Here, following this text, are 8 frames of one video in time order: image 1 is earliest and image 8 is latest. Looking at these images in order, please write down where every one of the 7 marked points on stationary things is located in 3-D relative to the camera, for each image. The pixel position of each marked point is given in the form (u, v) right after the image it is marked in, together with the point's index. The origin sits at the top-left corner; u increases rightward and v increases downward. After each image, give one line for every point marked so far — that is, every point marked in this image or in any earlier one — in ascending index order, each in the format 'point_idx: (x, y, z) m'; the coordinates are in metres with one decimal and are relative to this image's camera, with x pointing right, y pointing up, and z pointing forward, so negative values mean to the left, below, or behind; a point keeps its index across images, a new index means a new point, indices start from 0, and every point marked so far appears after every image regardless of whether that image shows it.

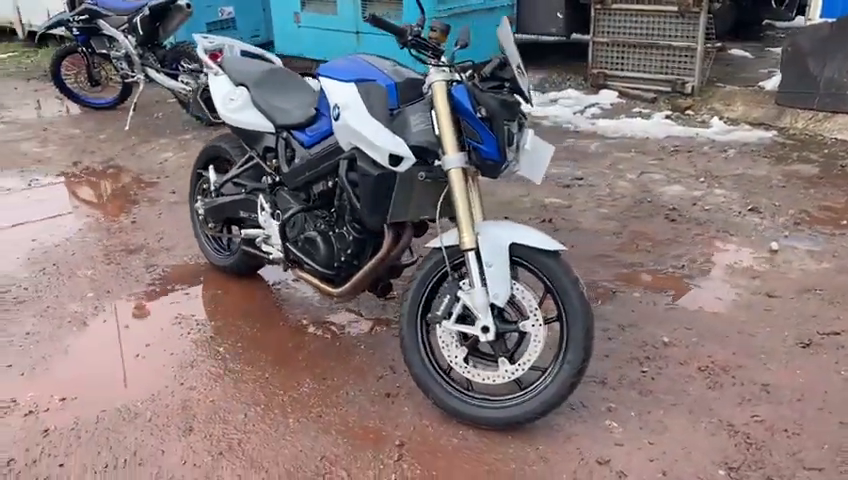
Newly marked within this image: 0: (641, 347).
0: (+0.9, -0.5, +3.2) m
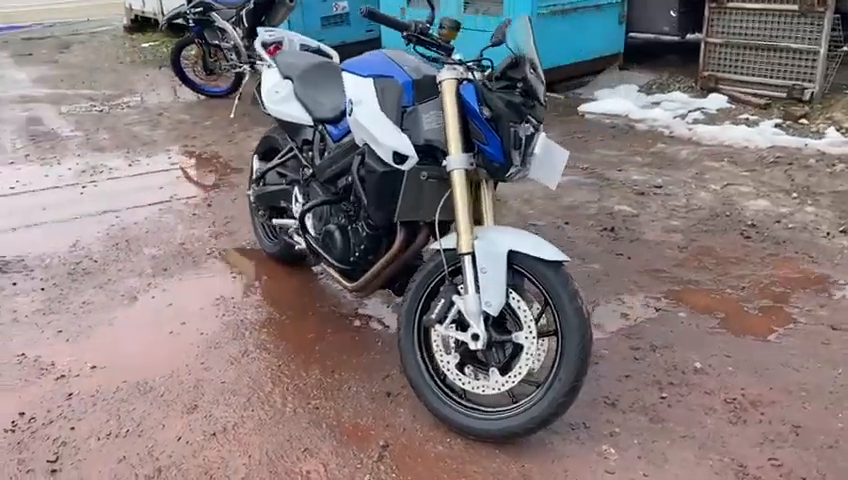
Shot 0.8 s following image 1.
0: (+1.0, -0.5, +3.0) m
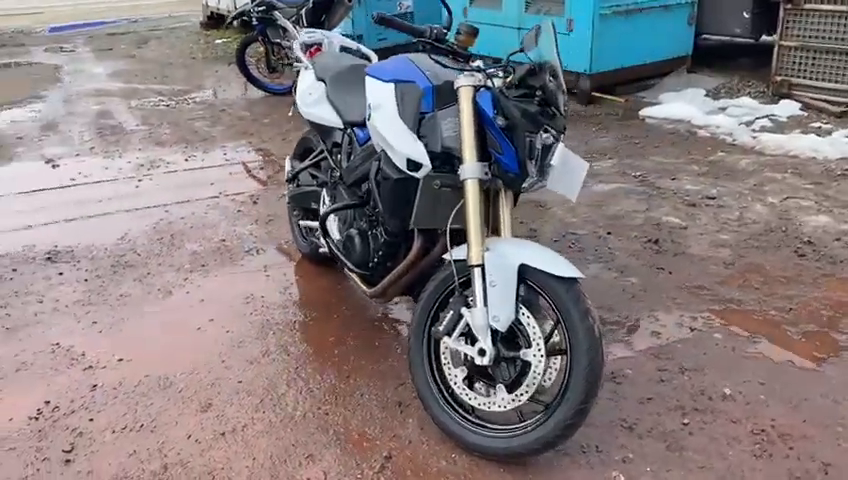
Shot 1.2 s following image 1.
0: (+1.0, -0.6, +2.8) m
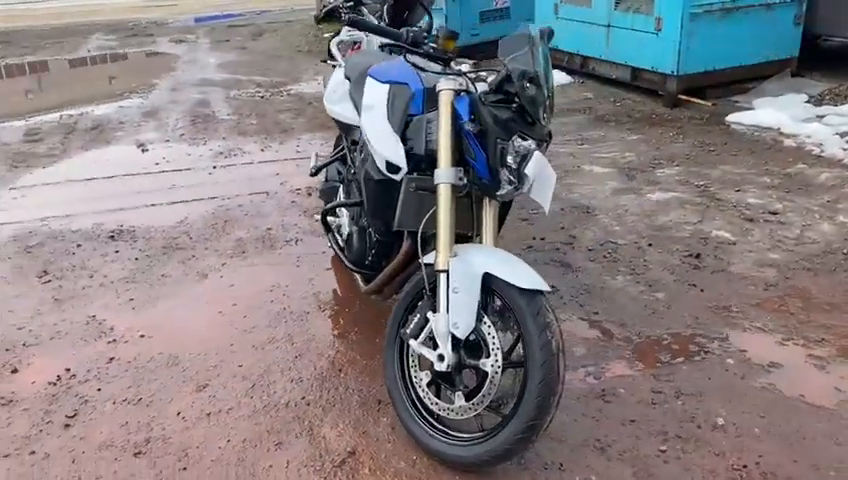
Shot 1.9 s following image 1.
0: (+0.9, -0.7, +2.7) m
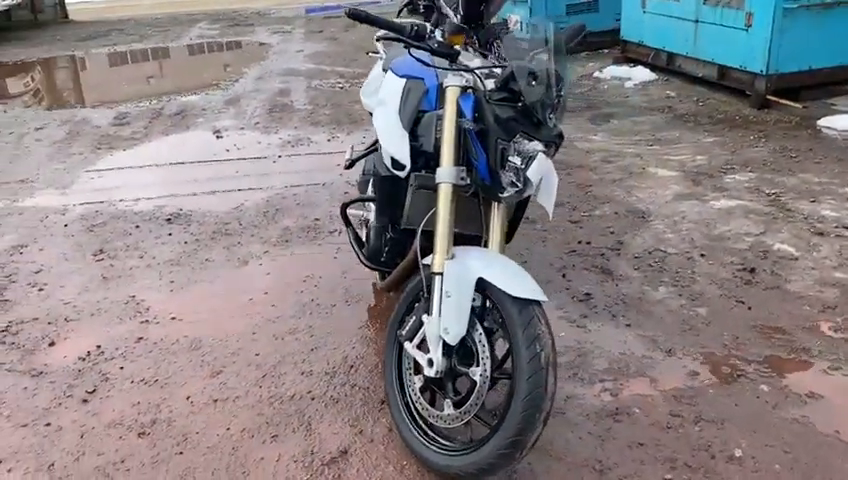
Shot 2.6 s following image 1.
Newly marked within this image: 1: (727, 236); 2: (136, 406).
0: (+0.9, -0.7, +2.5) m
1: (+1.7, 0.0, +4.1) m
2: (-1.1, -0.7, +2.9) m
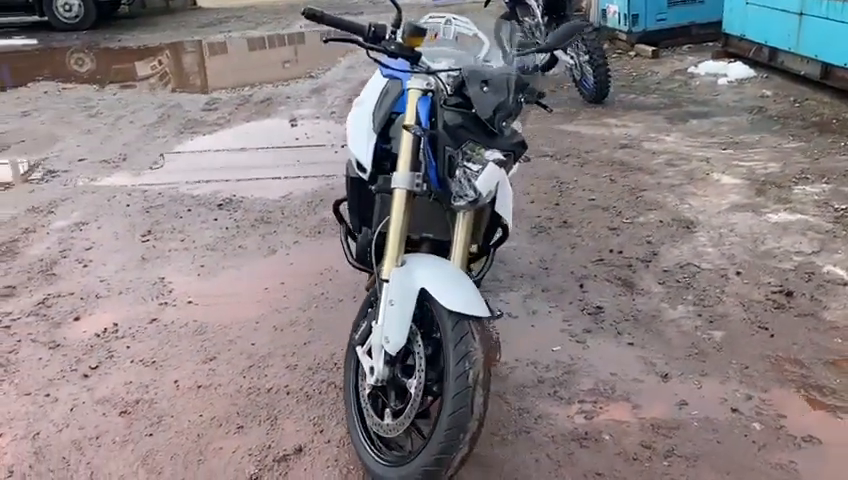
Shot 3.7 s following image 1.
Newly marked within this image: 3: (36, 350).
0: (+0.7, -0.8, +2.3) m
1: (+1.8, -0.1, +3.8) m
2: (-1.2, -0.6, +3.0) m
3: (-1.8, -0.5, +3.3) m
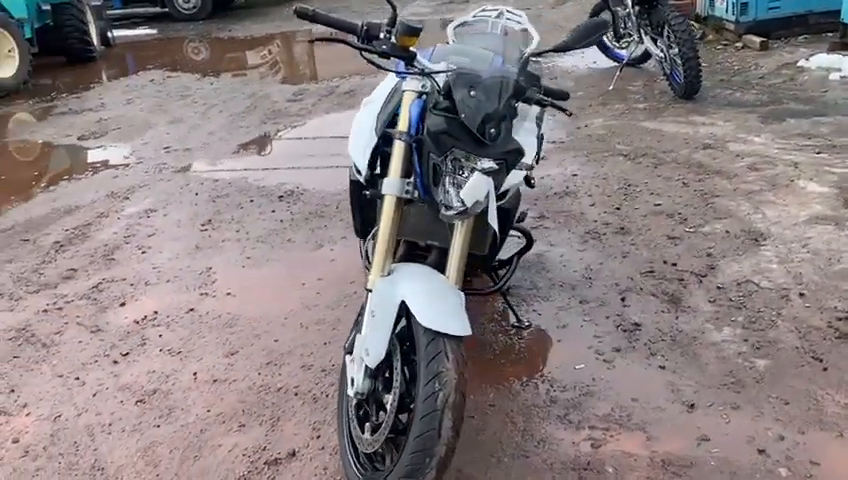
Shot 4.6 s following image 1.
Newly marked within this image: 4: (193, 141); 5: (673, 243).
0: (+0.6, -0.8, +2.1) m
1: (+1.9, -0.2, +3.4) m
2: (-1.2, -0.6, +3.1) m
3: (-1.6, -0.4, +3.5) m
4: (-2.1, +0.9, +6.8) m
5: (+1.3, 0.0, +3.9) m
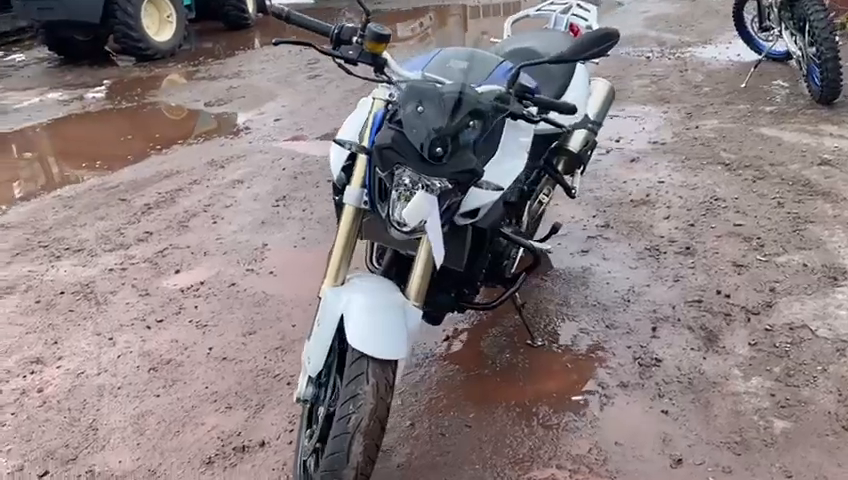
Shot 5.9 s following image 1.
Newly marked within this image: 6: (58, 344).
0: (+0.4, -0.9, +2.0) m
1: (+2.0, -0.4, +2.9) m
2: (-1.1, -0.5, +3.3) m
3: (-1.5, -0.3, +3.8) m
4: (-1.2, +1.2, +7.0) m
5: (+1.5, -0.2, +3.5) m
6: (-1.7, -0.5, +3.4) m
